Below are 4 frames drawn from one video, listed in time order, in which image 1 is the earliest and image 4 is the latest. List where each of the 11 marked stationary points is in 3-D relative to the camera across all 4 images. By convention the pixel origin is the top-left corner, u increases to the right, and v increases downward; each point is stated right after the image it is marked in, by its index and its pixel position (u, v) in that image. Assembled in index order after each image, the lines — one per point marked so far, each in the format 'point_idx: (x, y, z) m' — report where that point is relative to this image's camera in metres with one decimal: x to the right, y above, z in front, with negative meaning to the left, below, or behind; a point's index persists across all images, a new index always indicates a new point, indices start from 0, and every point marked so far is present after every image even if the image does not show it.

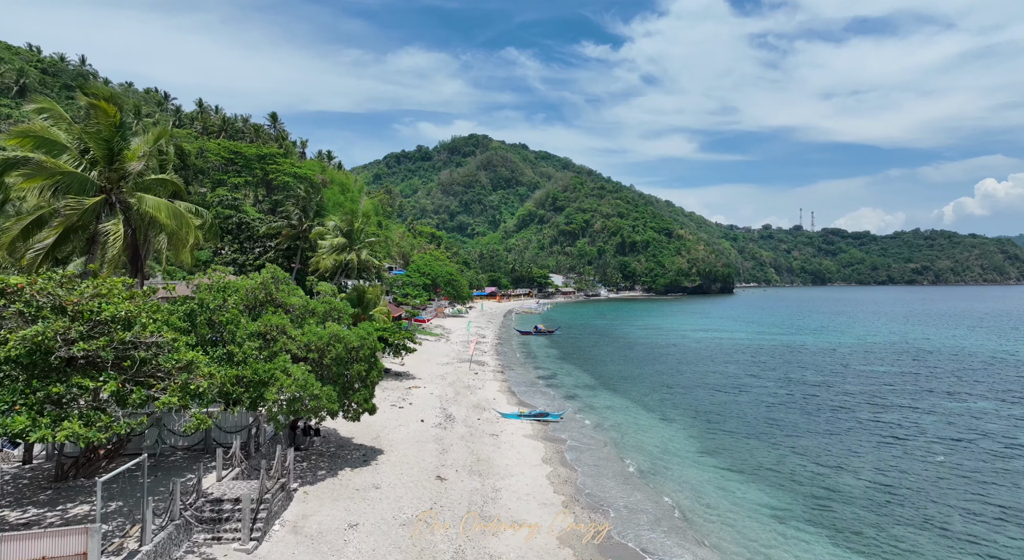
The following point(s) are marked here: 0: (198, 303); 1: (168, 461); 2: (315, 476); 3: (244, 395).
0: (-9.7, -0.7, +17.7) m
1: (-10.5, -5.5, +17.4) m
2: (-6.5, -6.5, +18.8) m
3: (-7.9, -3.4, +16.9) m
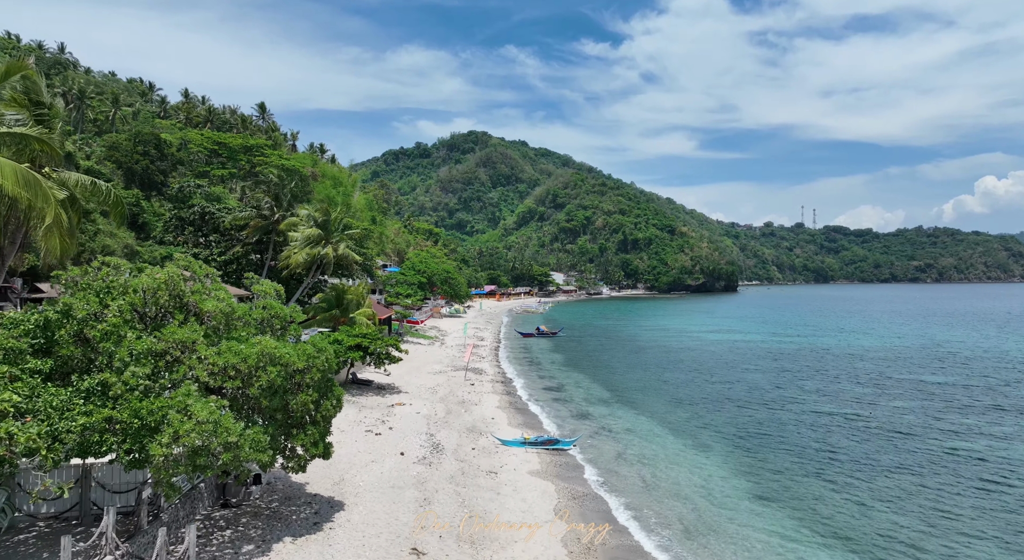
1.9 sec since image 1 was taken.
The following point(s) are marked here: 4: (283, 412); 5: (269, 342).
0: (-9.6, -0.6, +12.2) m
1: (-10.4, -5.4, +11.9) m
2: (-6.4, -6.4, +13.3) m
3: (-7.9, -3.3, +11.4) m
4: (-5.7, -3.3, +14.2) m
5: (-6.0, -1.5, +14.1) m
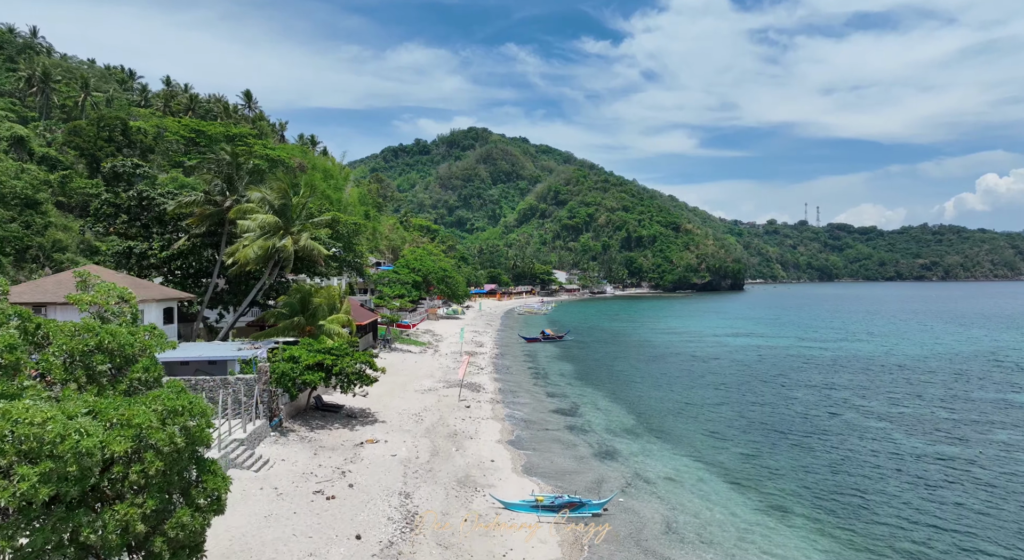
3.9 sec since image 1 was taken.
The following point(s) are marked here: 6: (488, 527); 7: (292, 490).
0: (-9.4, -0.7, +5.1) m
1: (-10.2, -5.5, +4.8) m
2: (-6.2, -6.5, +6.3) m
3: (-7.7, -3.4, +4.4) m
4: (-5.5, -3.4, +7.2) m
5: (-5.8, -1.6, +7.0) m
6: (-0.7, -7.2, +16.6) m
7: (-6.7, -6.5, +17.5) m
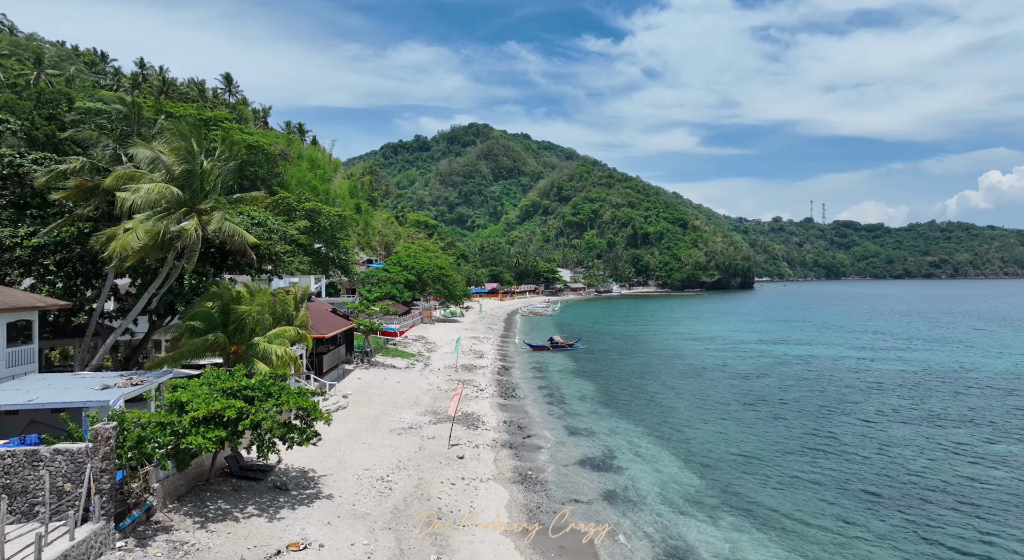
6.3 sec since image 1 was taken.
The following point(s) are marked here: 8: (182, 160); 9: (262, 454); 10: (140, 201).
0: (-9.1, -0.8, -4.2) m
1: (-9.8, -5.6, -4.5) m
2: (-5.8, -6.5, -3.1) m
3: (-7.3, -3.5, -4.9) m
4: (-5.2, -3.4, -2.2) m
5: (-5.4, -1.7, -2.3) m
6: (-0.3, -7.2, +7.3) m
7: (-6.3, -6.5, +8.1) m
8: (-11.6, +4.2, +20.3) m
9: (-7.5, -5.1, +17.2) m
10: (-12.6, +2.6, +19.2) m
